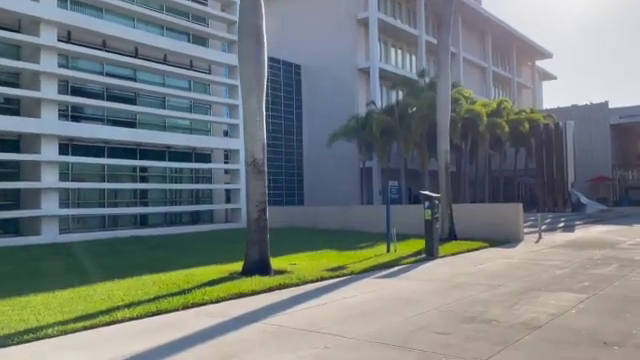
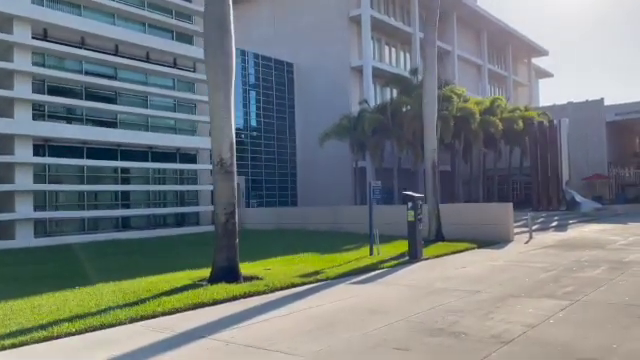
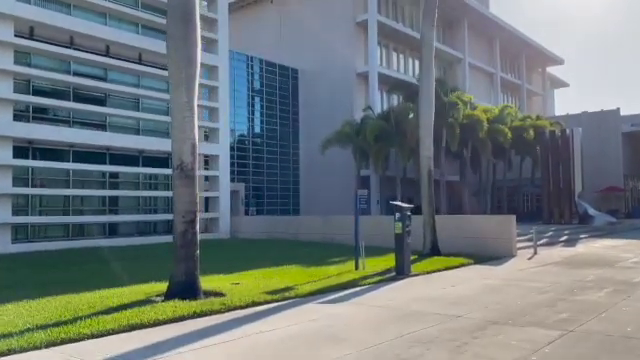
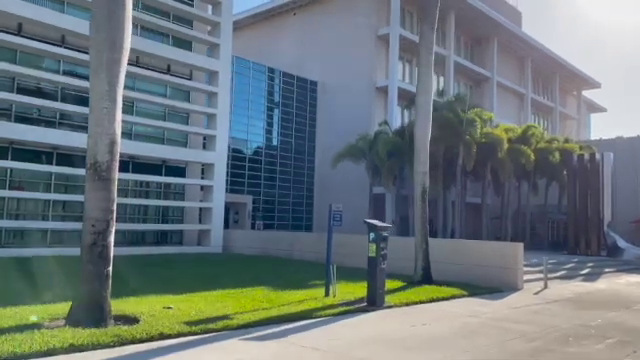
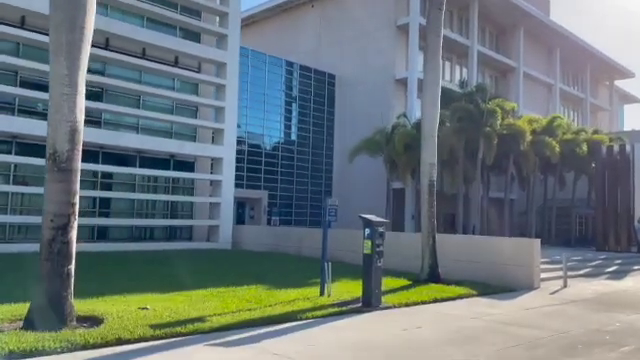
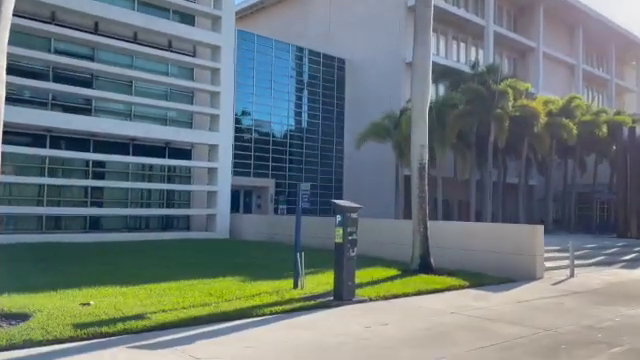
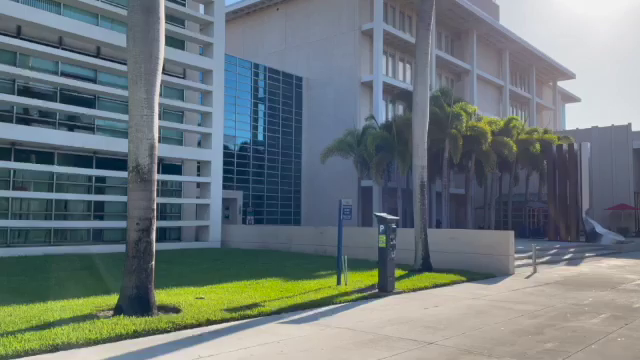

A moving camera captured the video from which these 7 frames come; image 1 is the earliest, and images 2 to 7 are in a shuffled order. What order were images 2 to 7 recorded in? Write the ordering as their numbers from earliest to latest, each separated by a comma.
2, 3, 7, 4, 5, 6
